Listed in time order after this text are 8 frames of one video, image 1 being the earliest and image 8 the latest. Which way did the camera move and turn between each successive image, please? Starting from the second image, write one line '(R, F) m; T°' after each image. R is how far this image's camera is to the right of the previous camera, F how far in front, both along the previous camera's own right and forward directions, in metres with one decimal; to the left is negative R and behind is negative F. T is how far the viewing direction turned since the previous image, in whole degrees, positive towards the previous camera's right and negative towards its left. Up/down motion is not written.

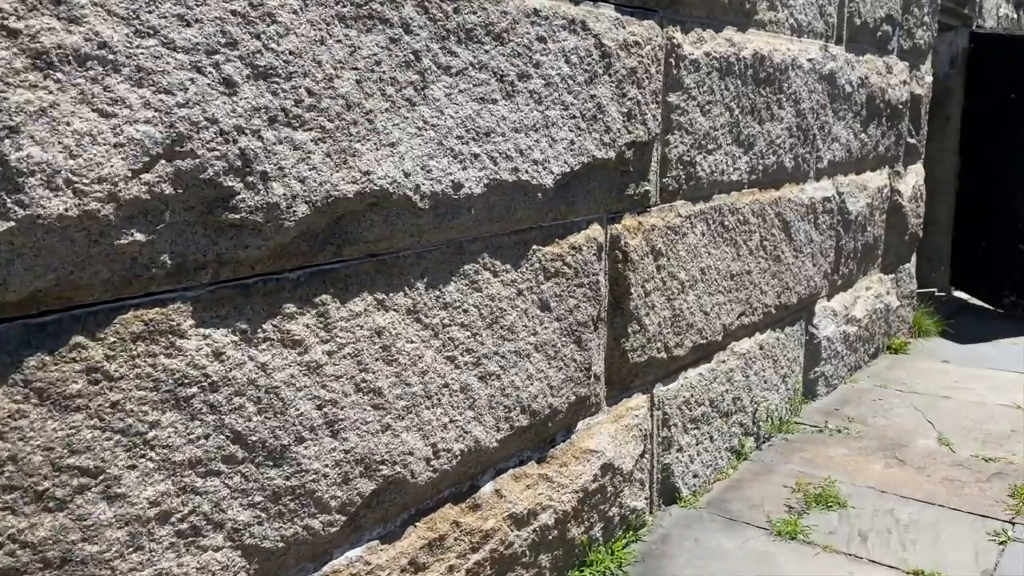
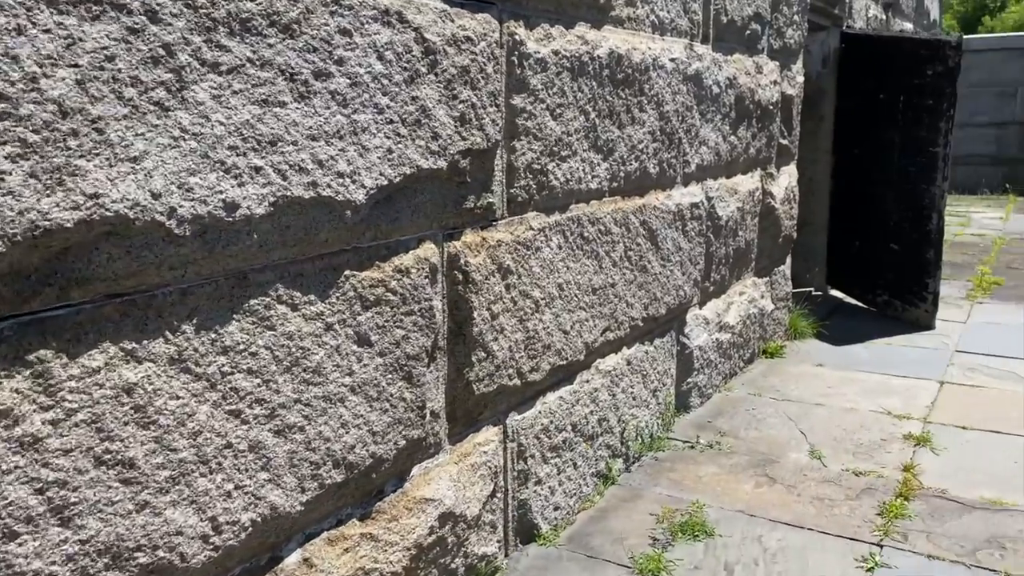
(+0.2, +0.2) m; +6°
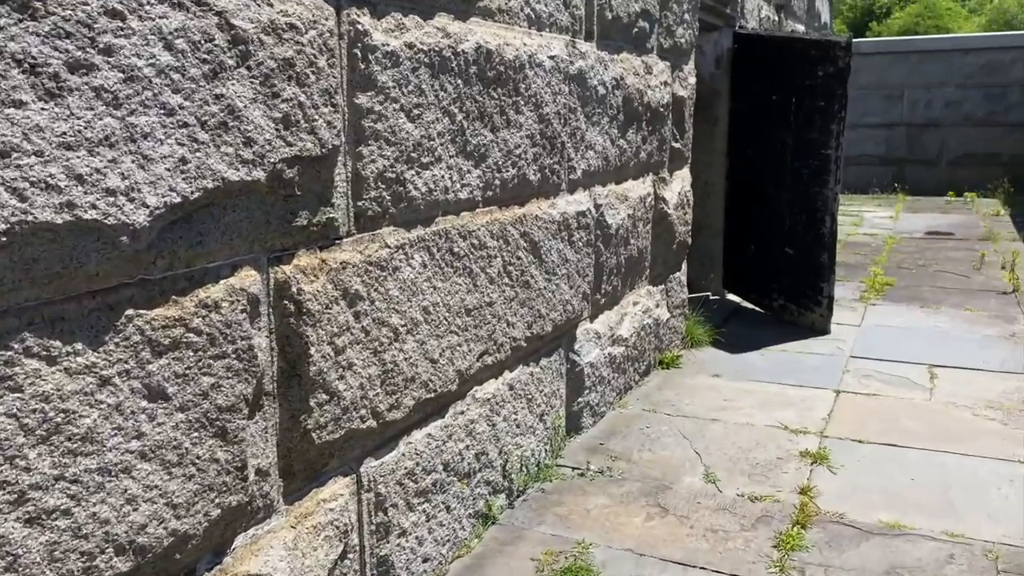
(+0.1, +0.3) m; +6°
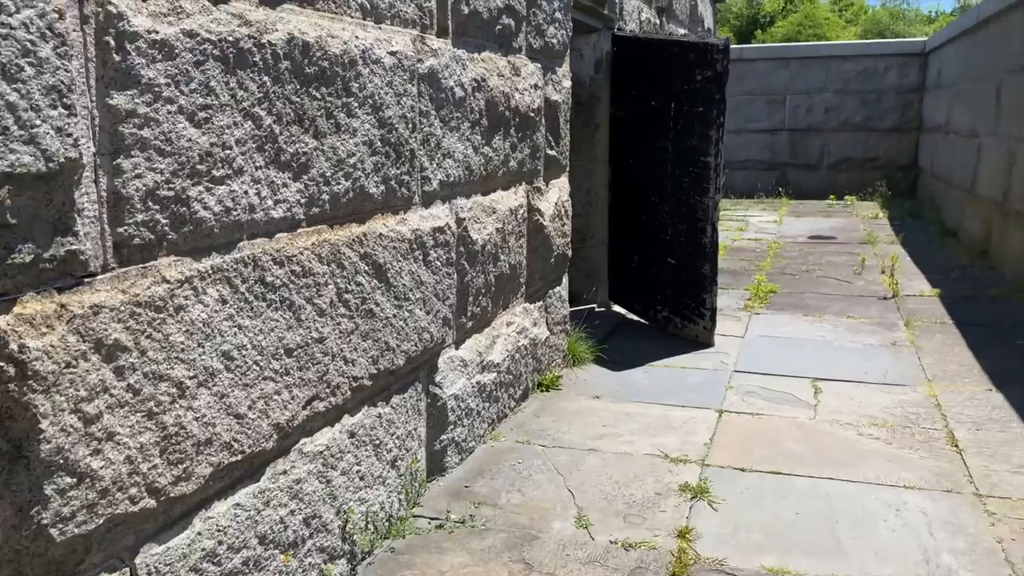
(+0.2, +0.3) m; +7°
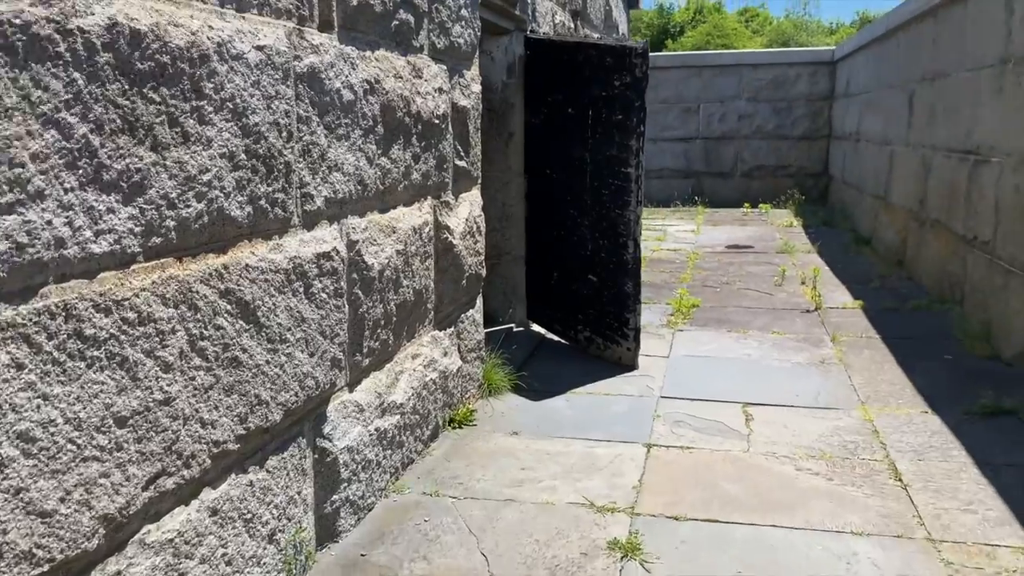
(+0.1, +0.3) m; +6°
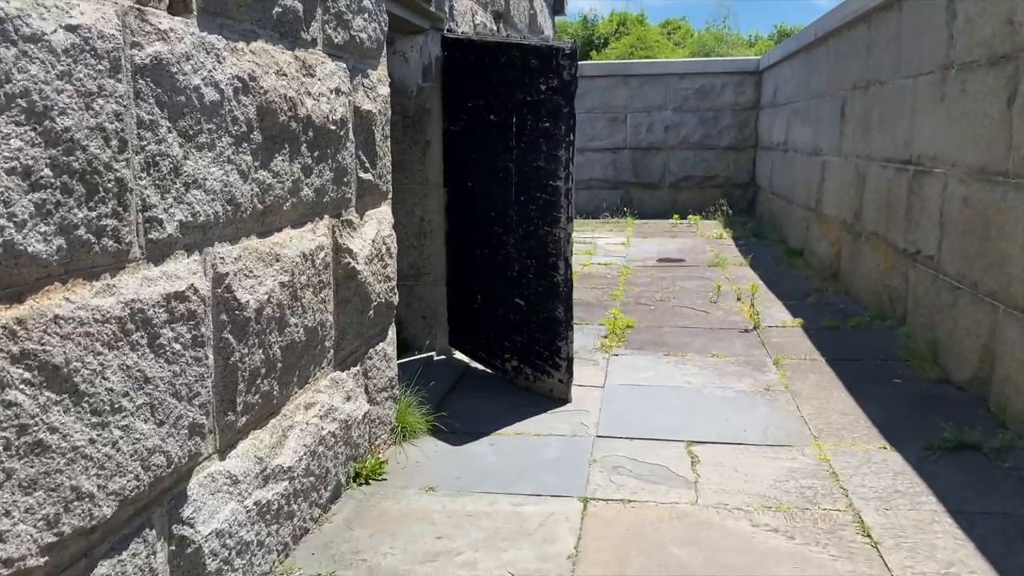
(+0.1, +0.4) m; +5°
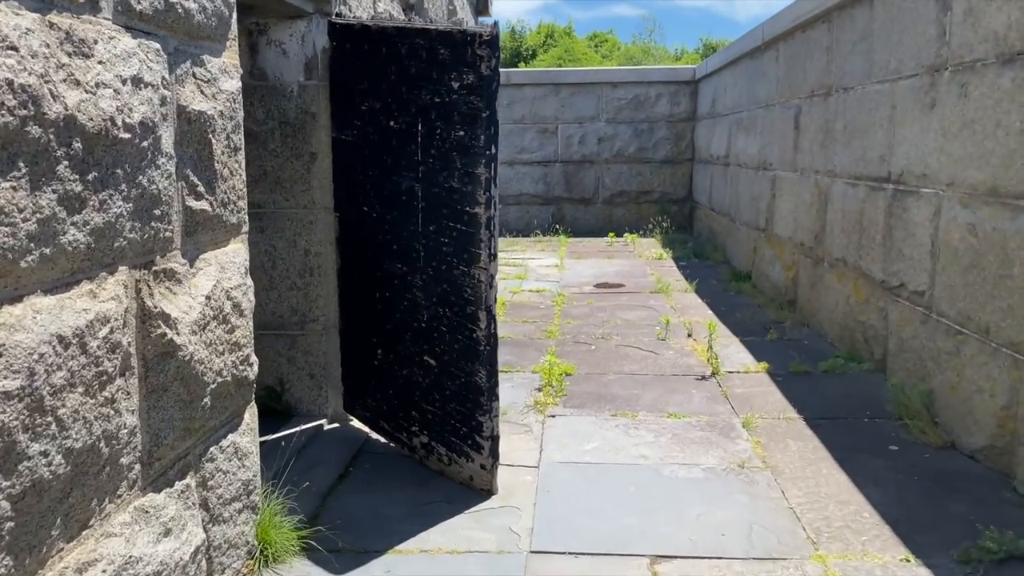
(+0.1, +0.8) m; +5°
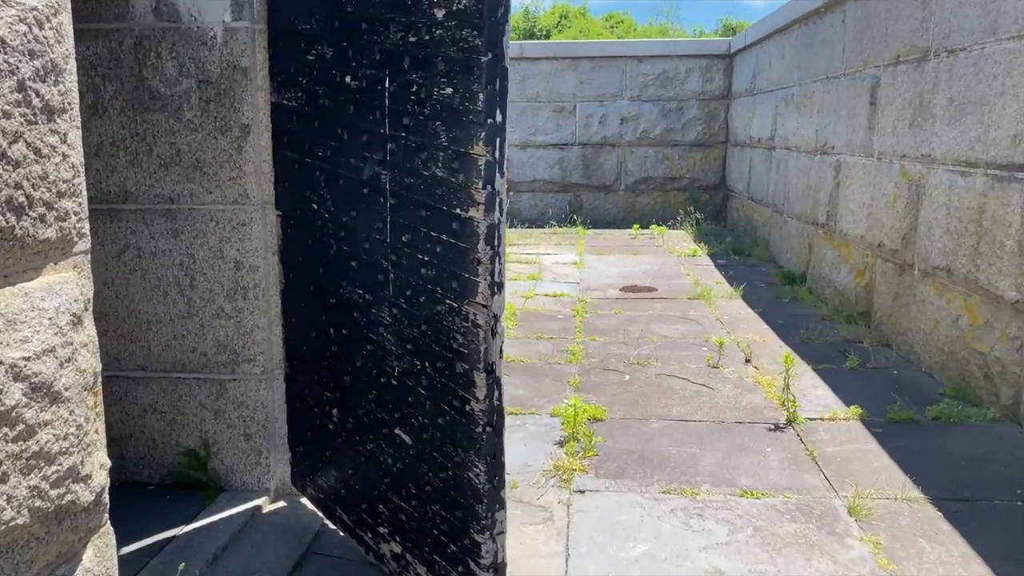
(0.0, +1.0) m; -1°
